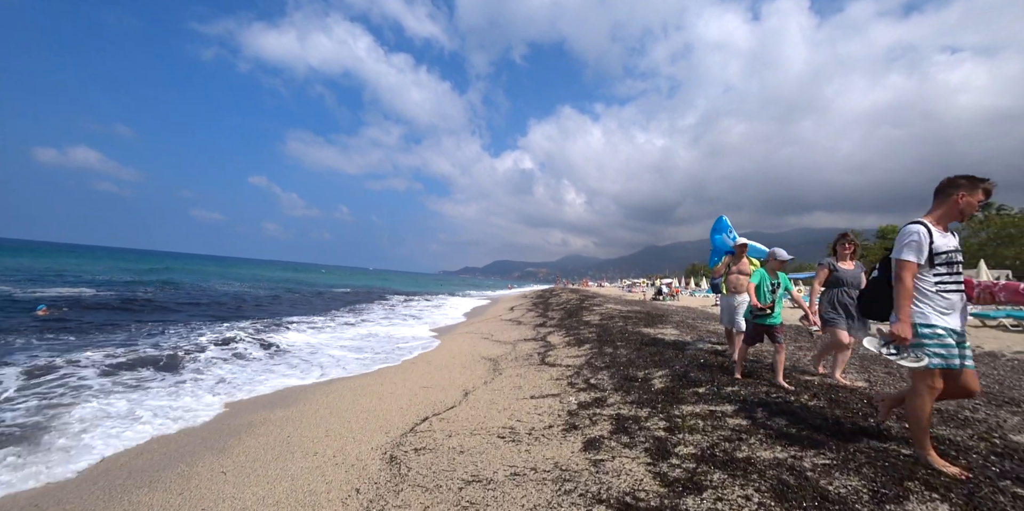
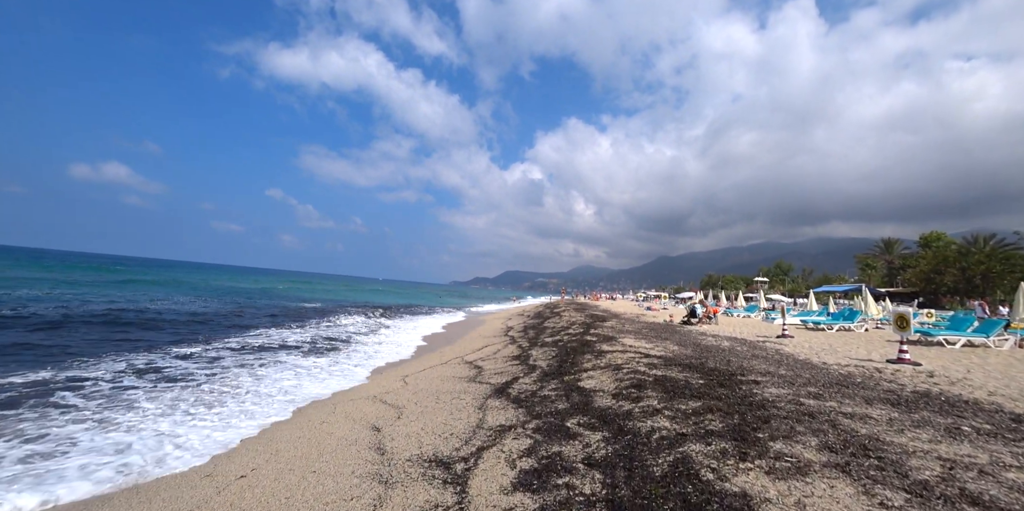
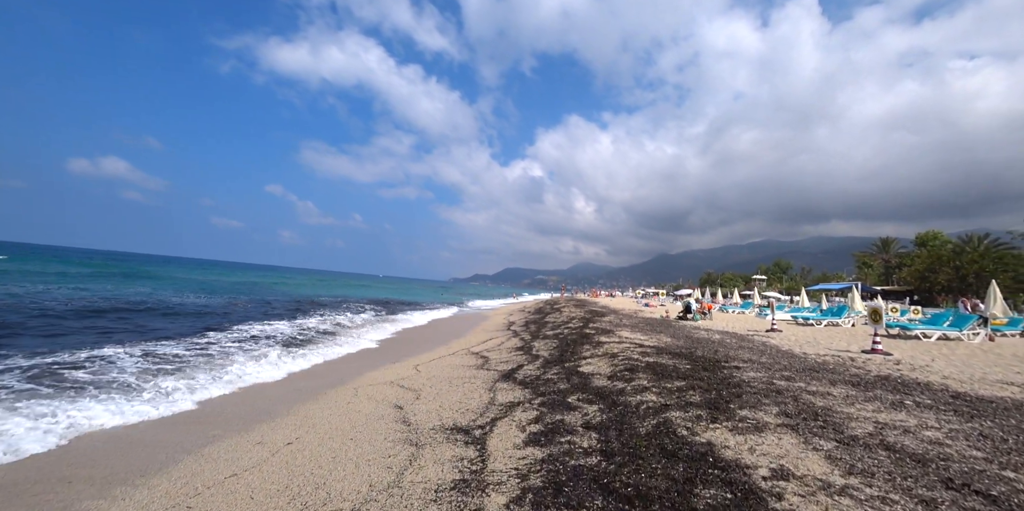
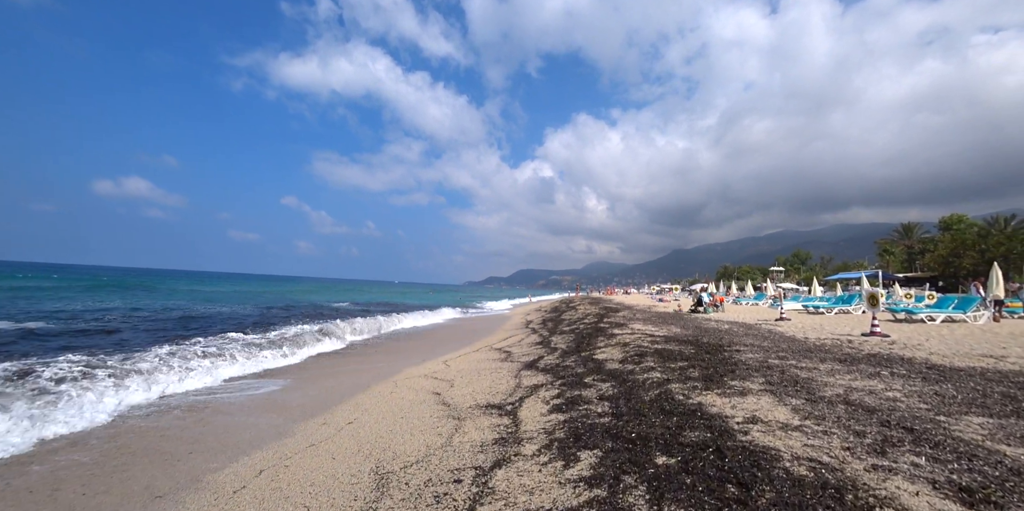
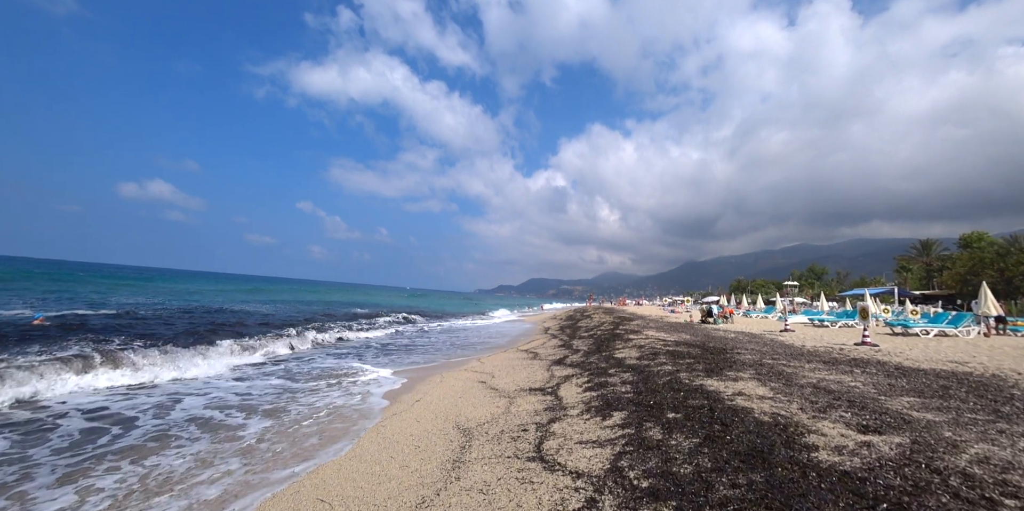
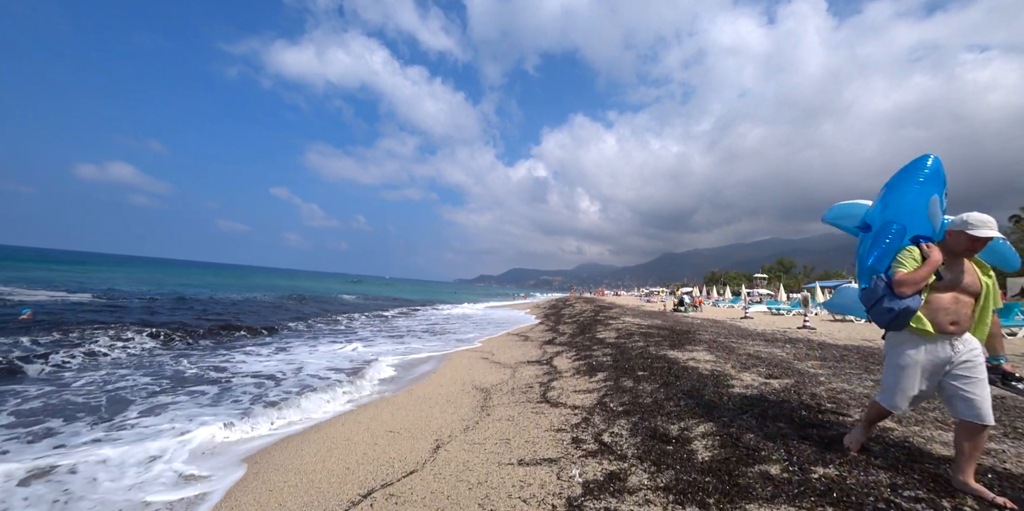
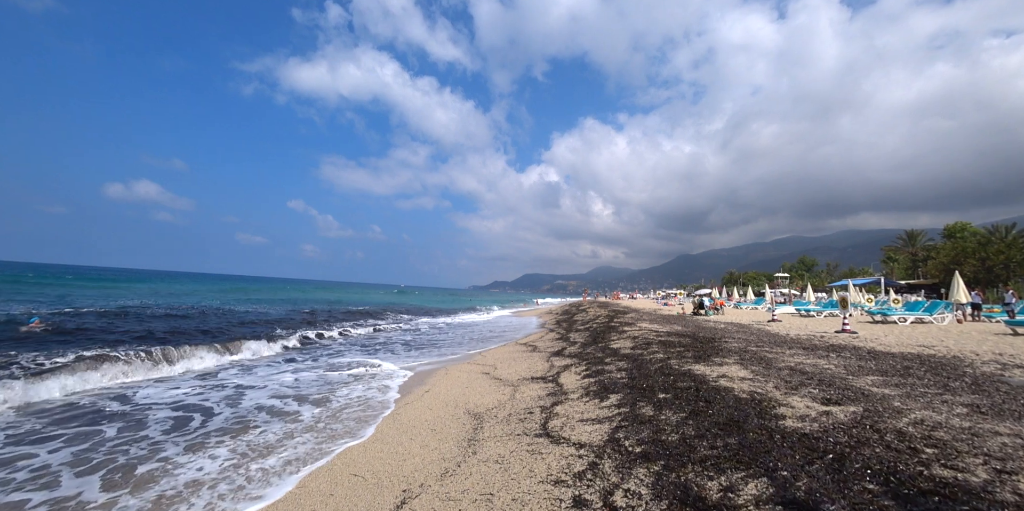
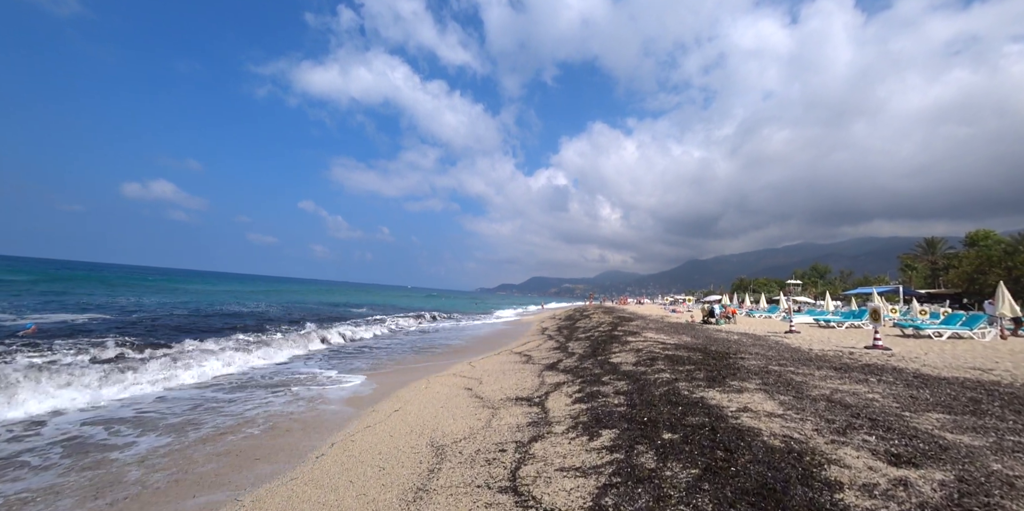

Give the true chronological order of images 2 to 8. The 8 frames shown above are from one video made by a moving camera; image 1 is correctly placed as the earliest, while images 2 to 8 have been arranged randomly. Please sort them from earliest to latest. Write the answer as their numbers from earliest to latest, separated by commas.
6, 7, 5, 8, 4, 3, 2
